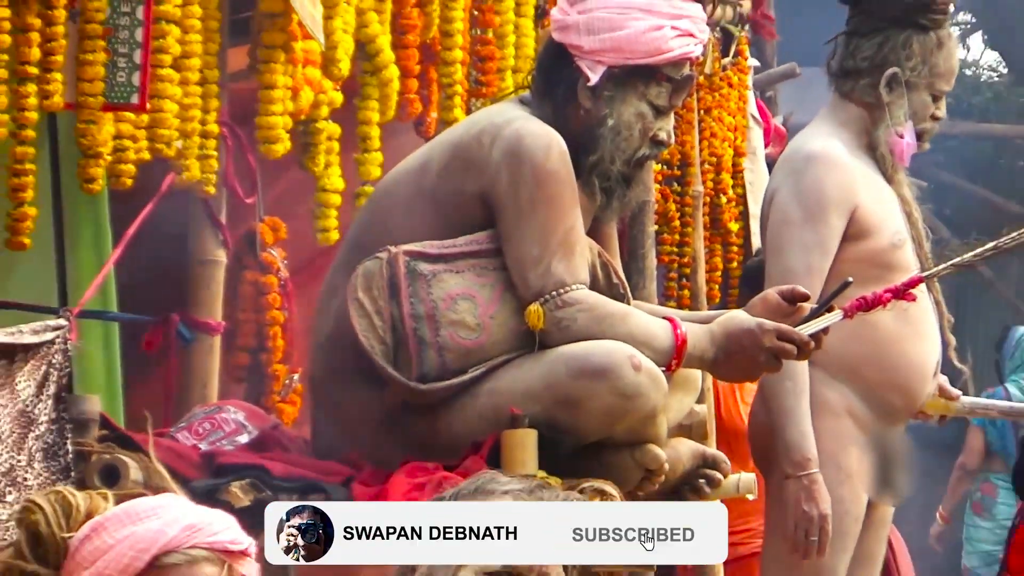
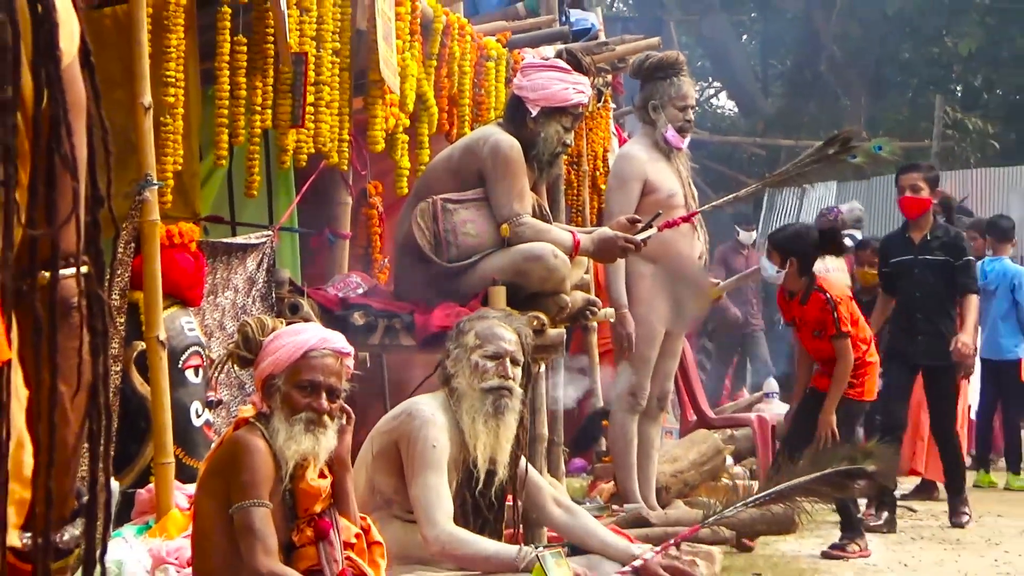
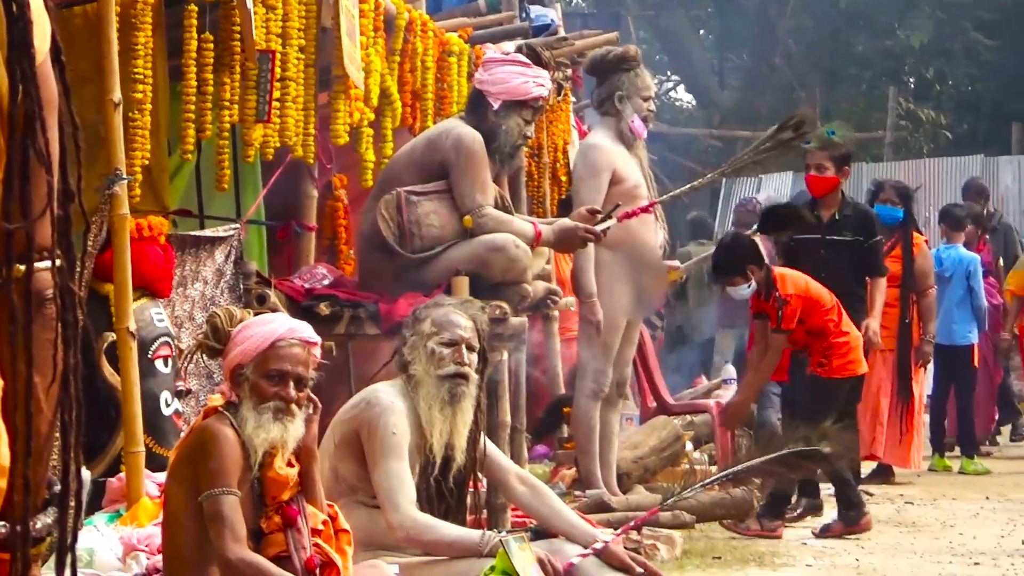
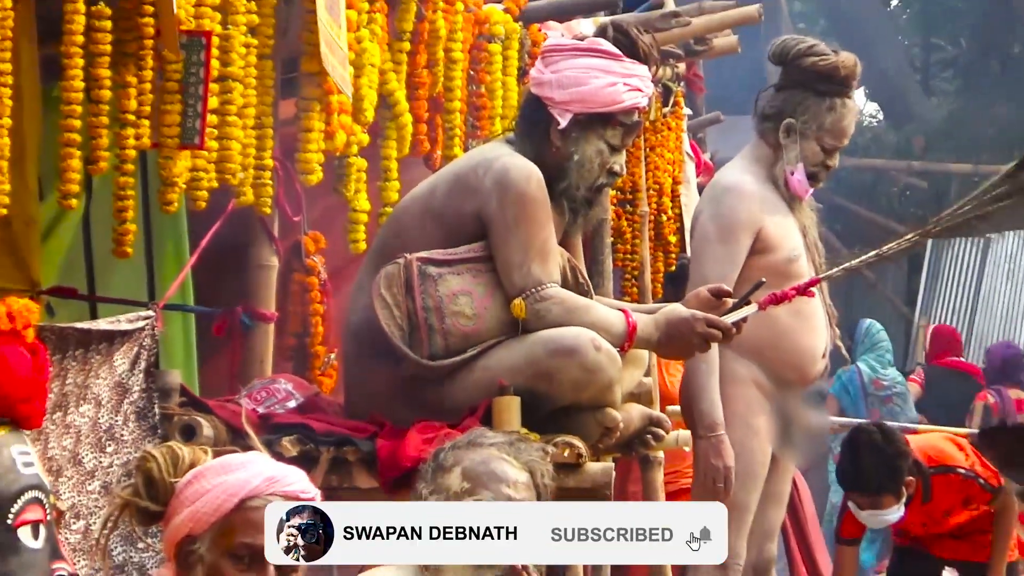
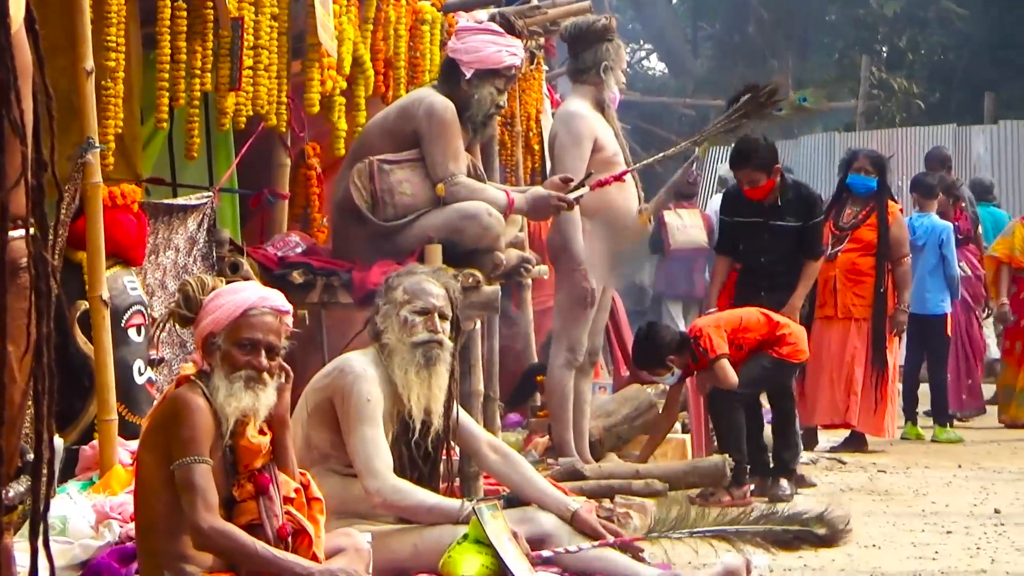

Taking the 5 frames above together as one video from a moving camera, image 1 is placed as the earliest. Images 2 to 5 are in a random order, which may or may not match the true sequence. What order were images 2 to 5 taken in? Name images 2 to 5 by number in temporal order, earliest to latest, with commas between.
4, 2, 3, 5
